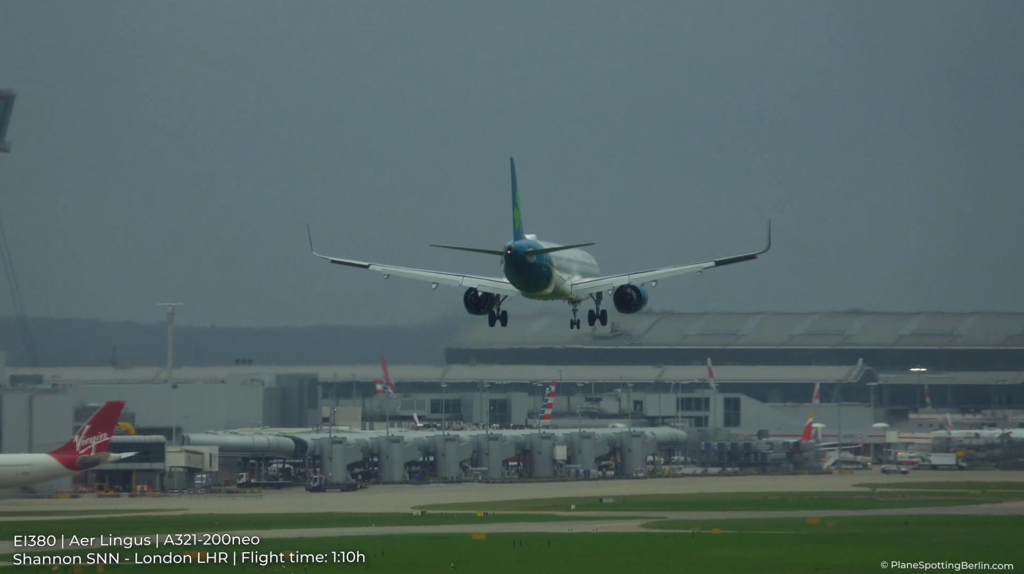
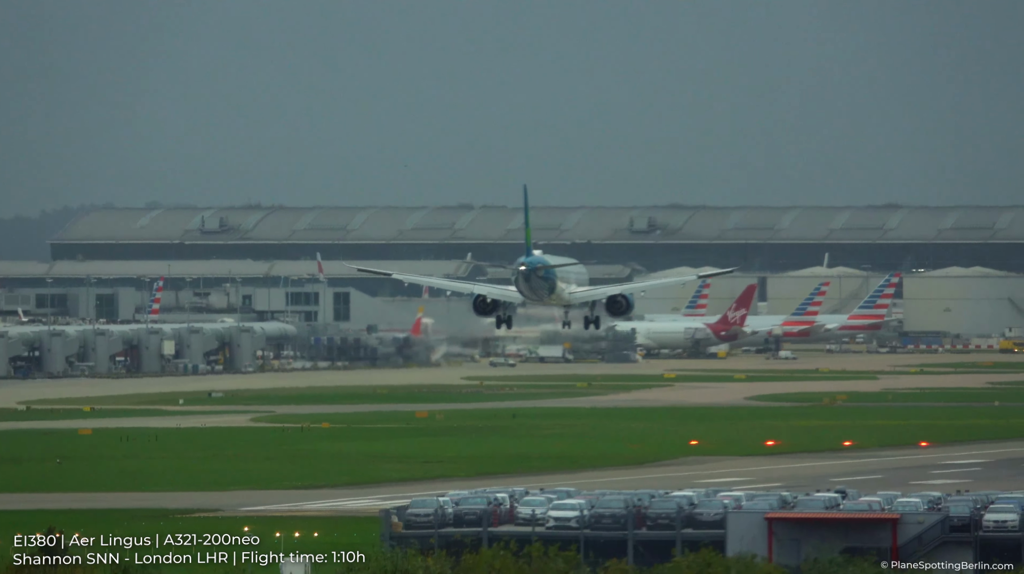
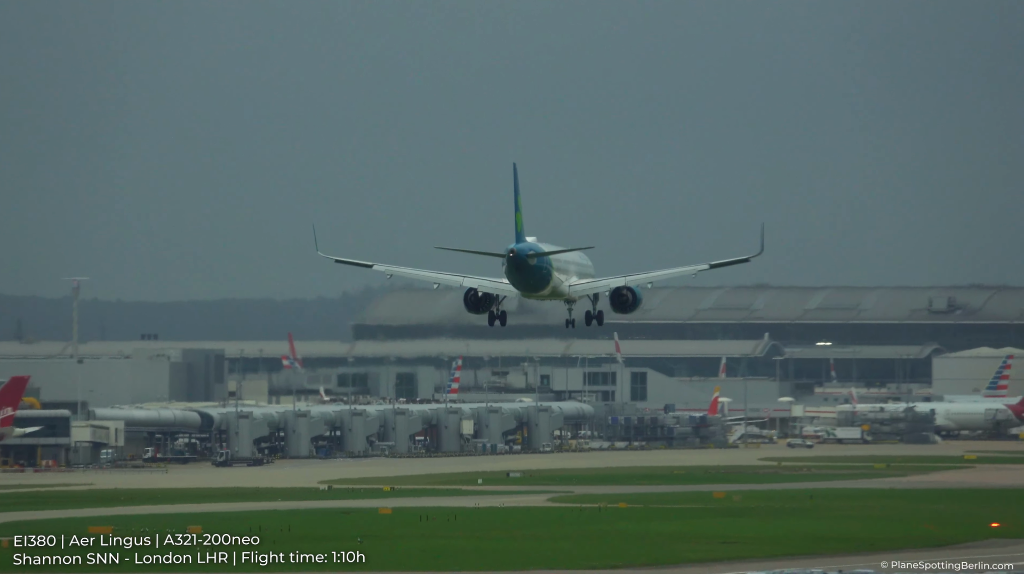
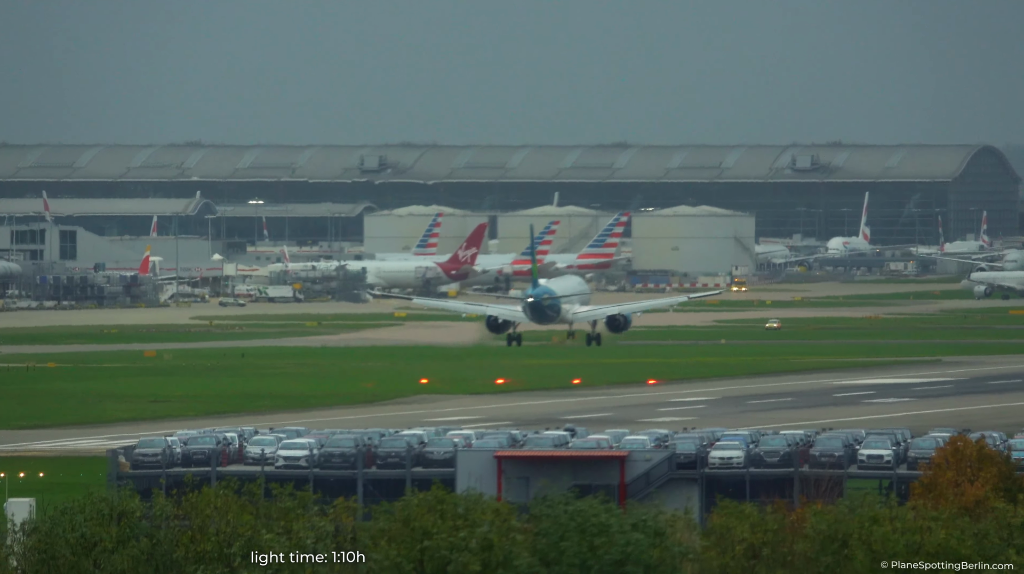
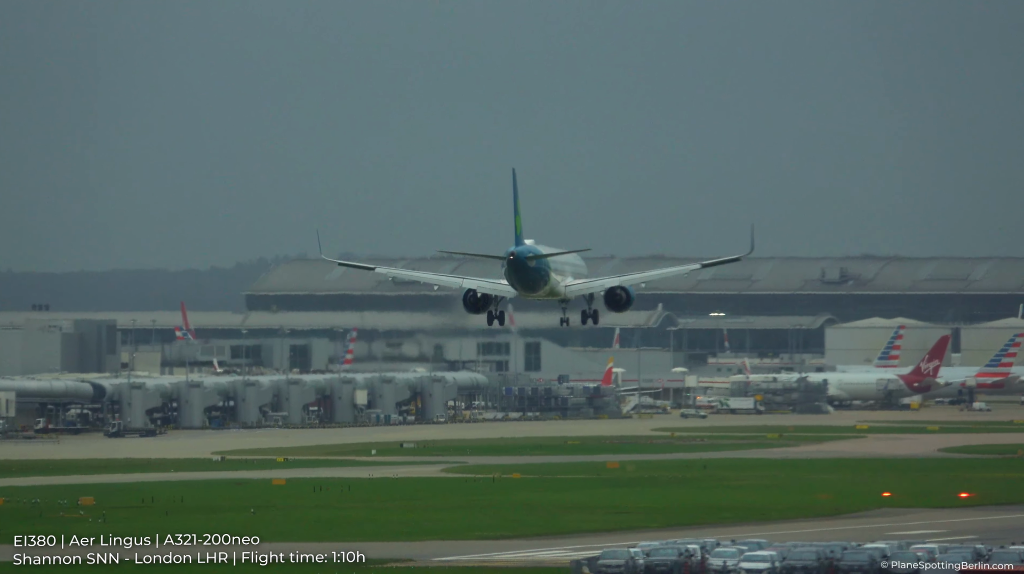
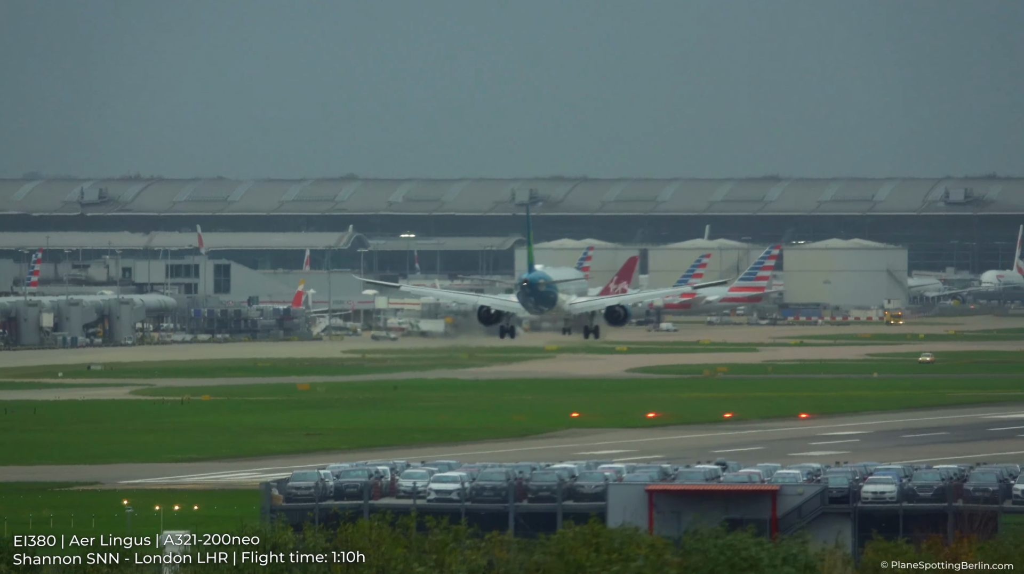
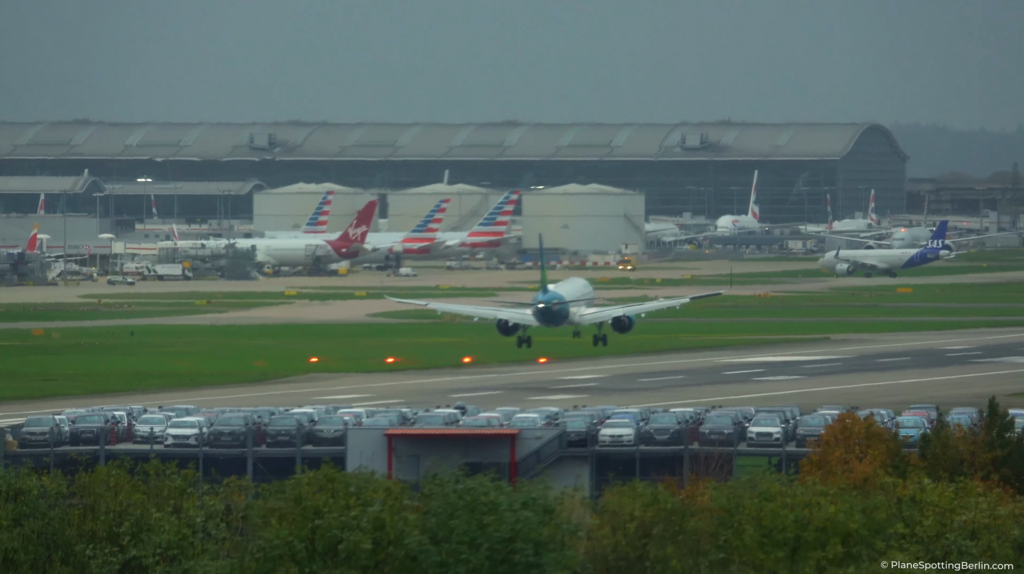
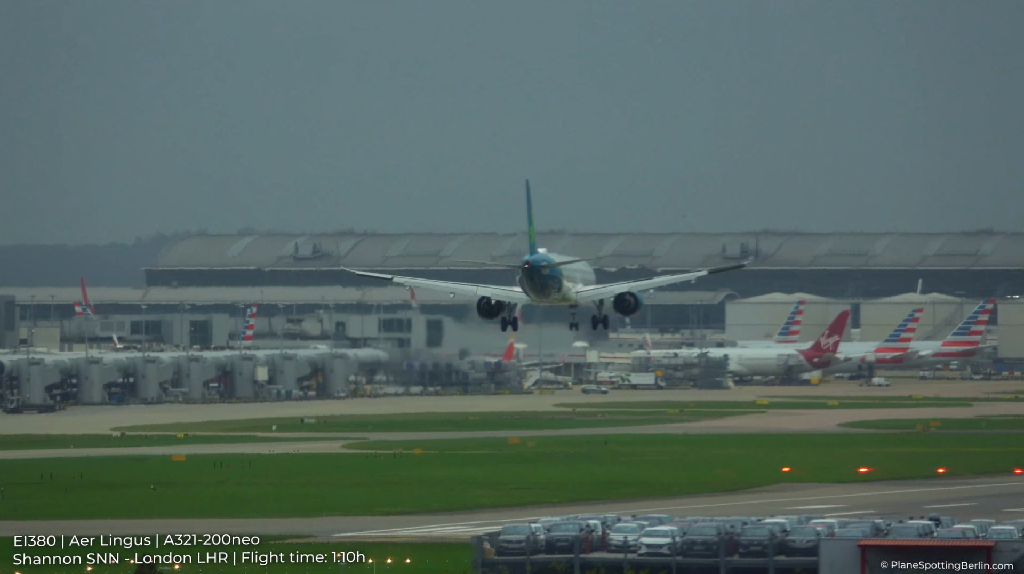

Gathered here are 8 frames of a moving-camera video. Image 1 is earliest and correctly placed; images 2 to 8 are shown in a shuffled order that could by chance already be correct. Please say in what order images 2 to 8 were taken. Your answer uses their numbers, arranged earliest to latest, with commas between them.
3, 5, 8, 2, 6, 4, 7
